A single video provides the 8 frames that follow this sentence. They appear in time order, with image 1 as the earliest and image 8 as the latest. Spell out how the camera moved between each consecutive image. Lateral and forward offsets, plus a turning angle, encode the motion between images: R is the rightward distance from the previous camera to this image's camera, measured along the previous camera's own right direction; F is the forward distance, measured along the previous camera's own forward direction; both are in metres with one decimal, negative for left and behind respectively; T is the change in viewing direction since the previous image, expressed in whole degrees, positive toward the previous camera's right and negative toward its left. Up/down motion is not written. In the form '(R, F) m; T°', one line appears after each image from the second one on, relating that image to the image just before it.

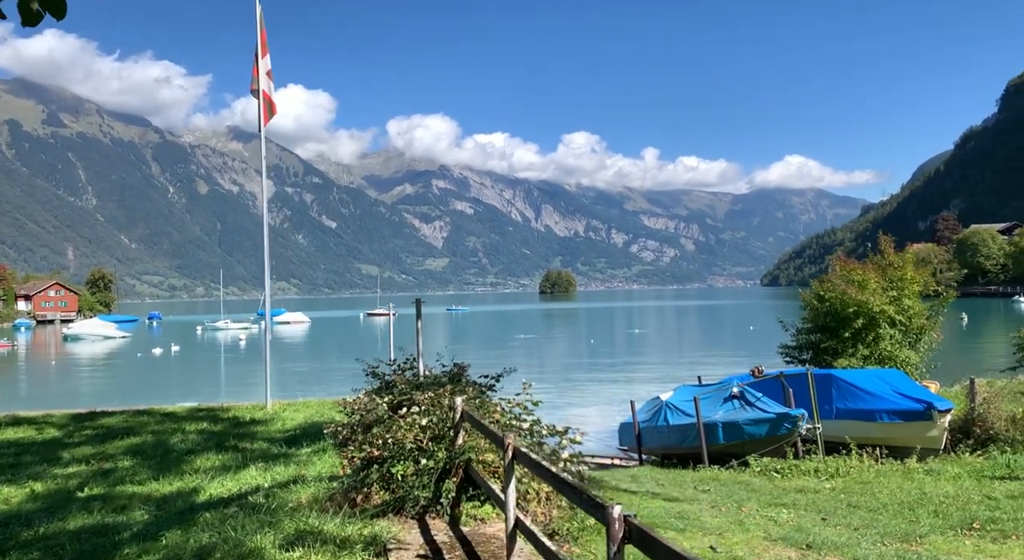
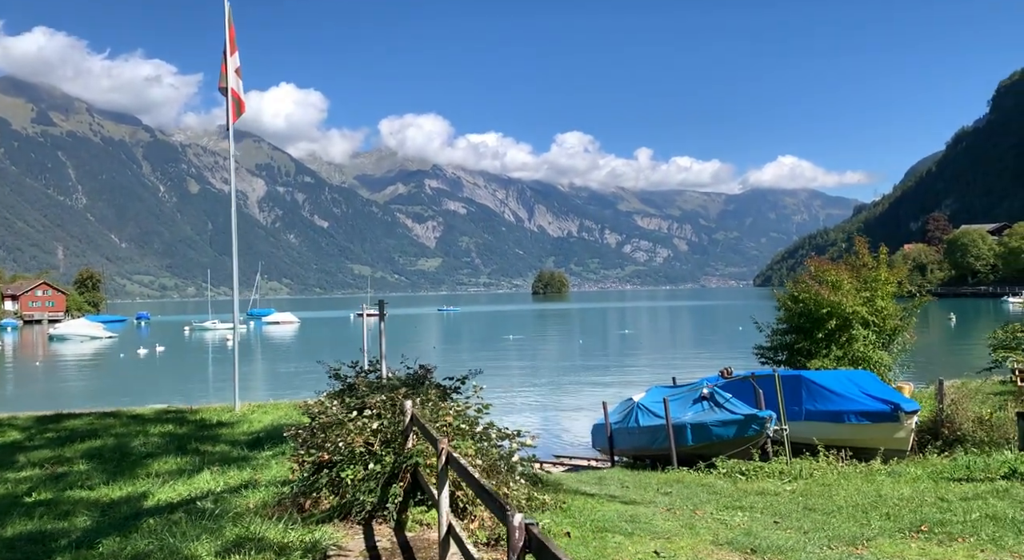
(+0.4, +0.1) m; 0°
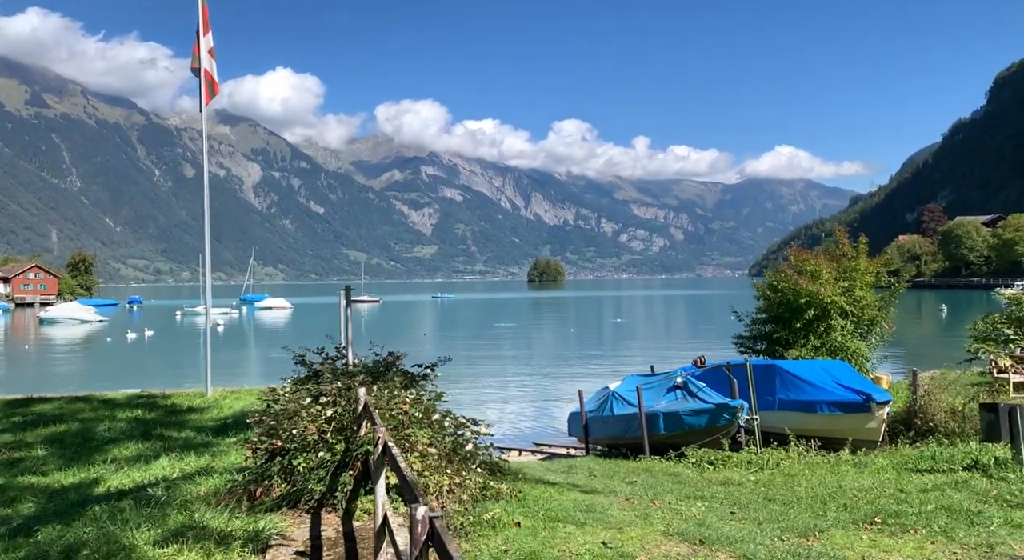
(+0.4, +0.1) m; 0°
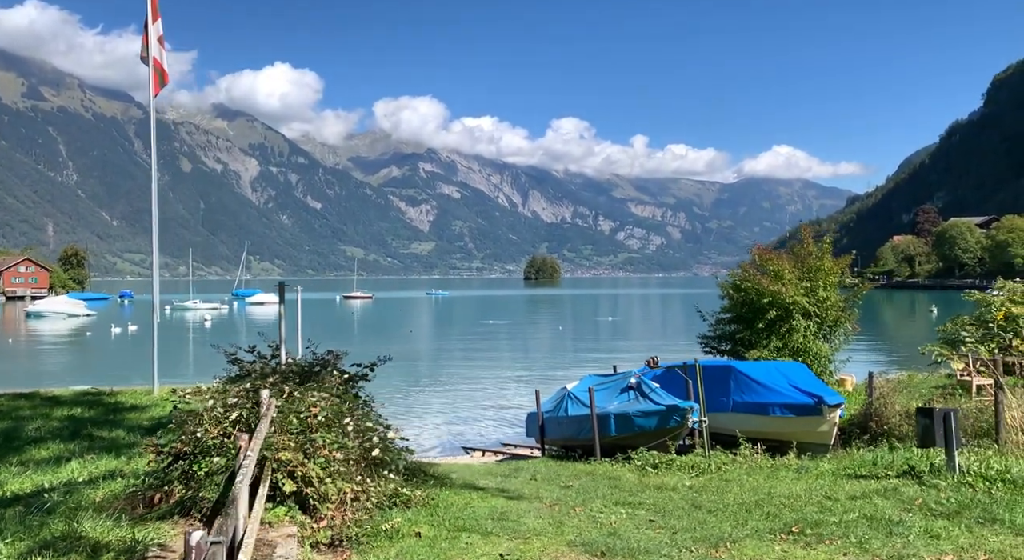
(+0.9, +0.3) m; 0°
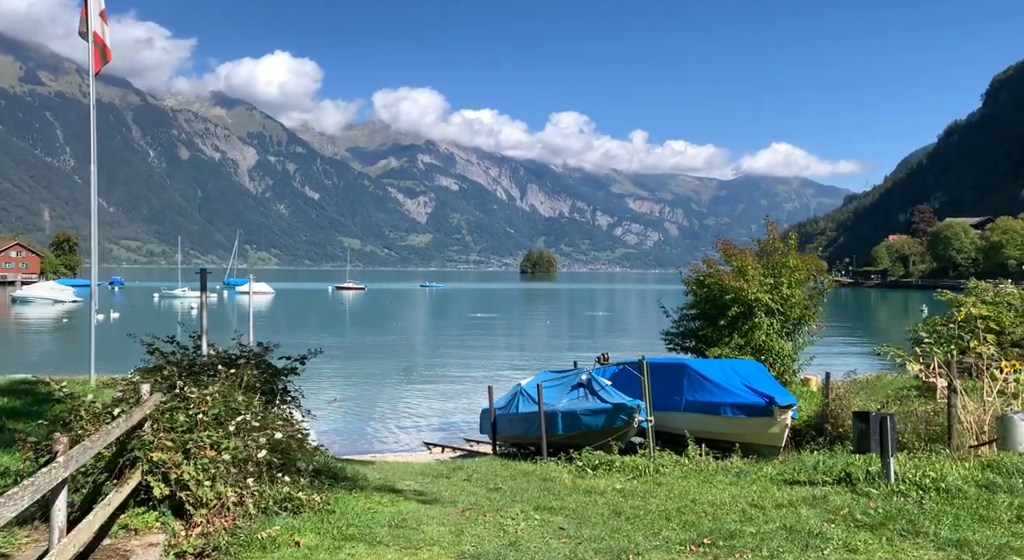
(+0.9, +0.6) m; 0°
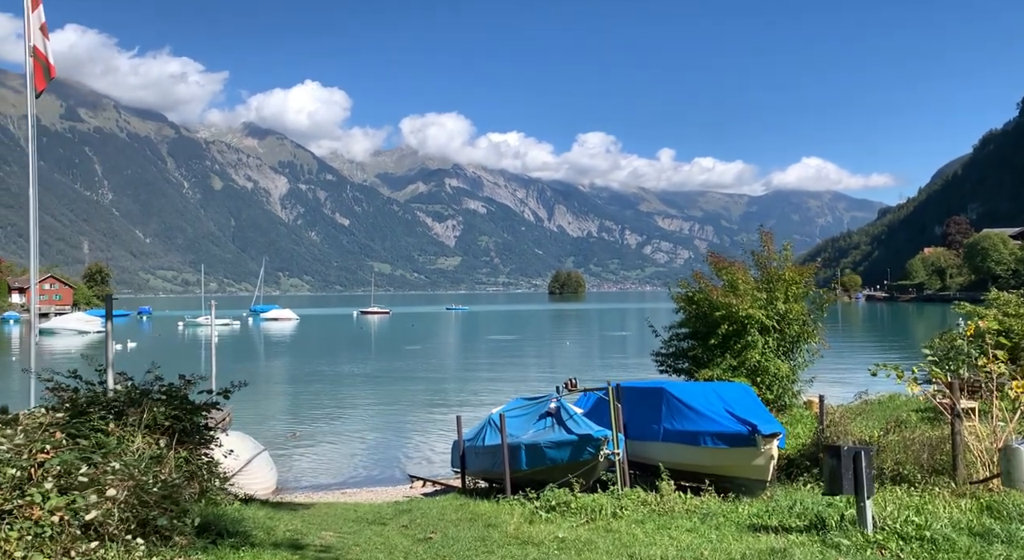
(+1.2, +1.5) m; -2°
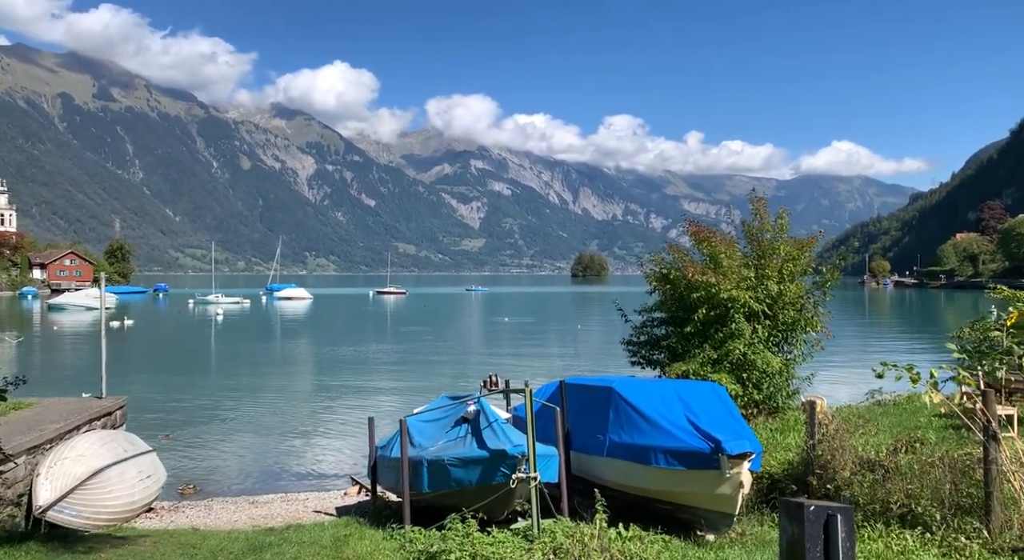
(+1.5, +3.5) m; -1°
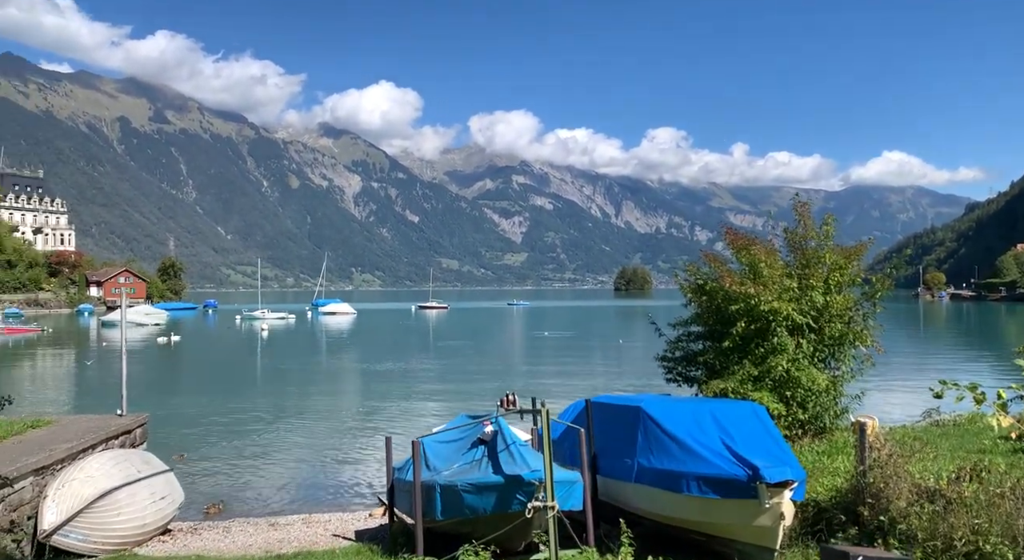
(+0.3, +0.9) m; -3°
